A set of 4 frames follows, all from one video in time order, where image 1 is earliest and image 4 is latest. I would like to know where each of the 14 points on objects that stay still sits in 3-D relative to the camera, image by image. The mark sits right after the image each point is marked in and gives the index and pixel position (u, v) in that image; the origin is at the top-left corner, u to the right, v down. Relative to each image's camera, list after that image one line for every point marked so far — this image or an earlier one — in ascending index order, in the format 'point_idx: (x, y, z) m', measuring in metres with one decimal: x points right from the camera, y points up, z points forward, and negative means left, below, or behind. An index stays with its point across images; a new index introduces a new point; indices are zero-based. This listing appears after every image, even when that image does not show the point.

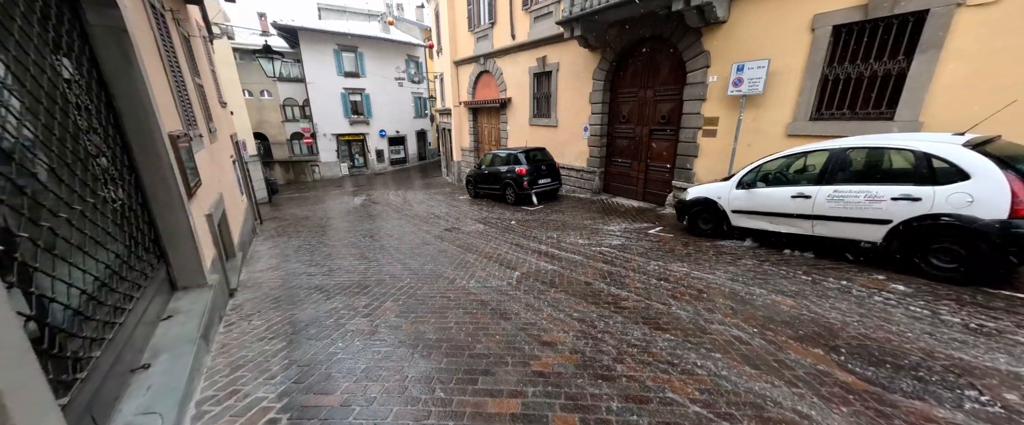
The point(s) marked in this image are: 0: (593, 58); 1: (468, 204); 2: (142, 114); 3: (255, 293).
0: (+2.4, +4.5, +9.5) m
1: (-1.6, +0.3, +11.9) m
2: (-3.1, +0.8, +2.8) m
3: (-3.5, -1.1, +4.4) m
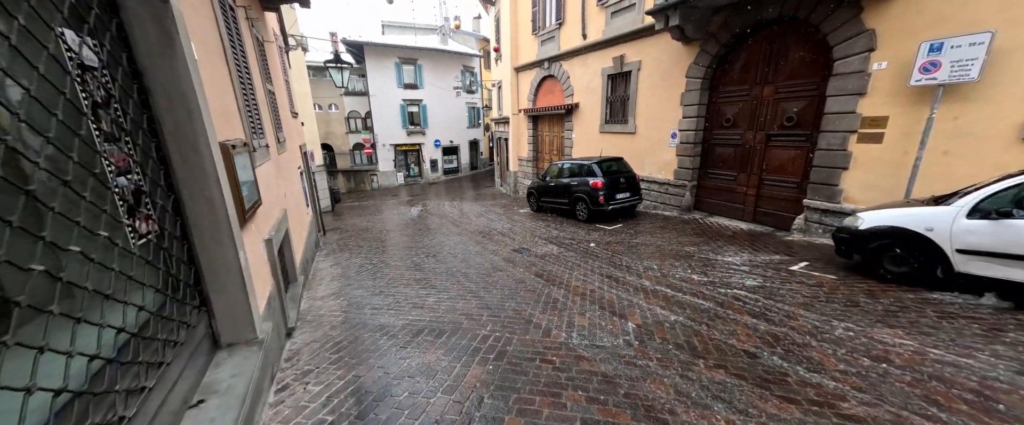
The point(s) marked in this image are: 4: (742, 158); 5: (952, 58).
0: (+4.4, +4.0, +8.0) m
1: (+0.6, -0.2, +10.8) m
2: (-2.1, +0.6, +2.1) m
3: (-2.3, -1.4, +3.7) m
4: (+5.3, +1.3, +7.5) m
5: (+6.0, +2.1, +4.4) m
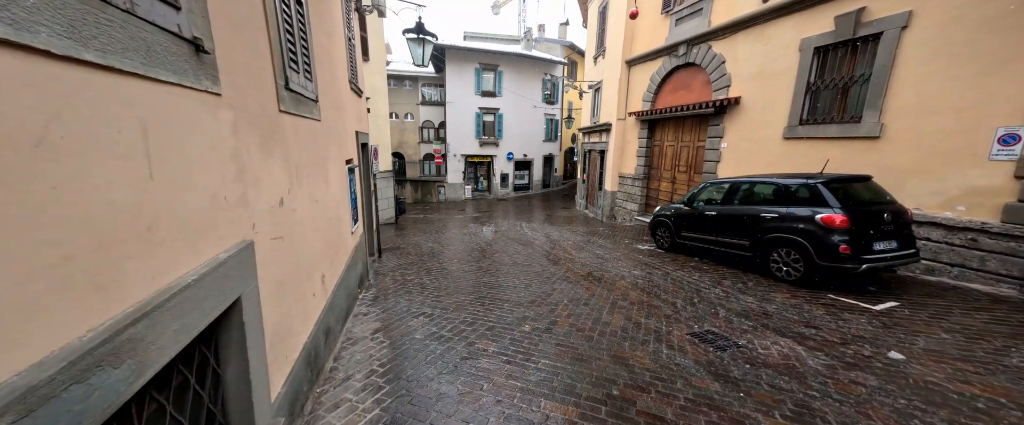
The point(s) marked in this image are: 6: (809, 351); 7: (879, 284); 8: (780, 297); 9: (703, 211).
0: (+7.0, +2.9, +3.9) m
1: (+3.5, -1.1, +7.1) m
2: (-0.6, +0.5, -1.0) m
3: (-0.7, -1.6, +0.5) m
4: (+7.6, +0.2, +3.1) m
5: (+7.8, +1.2, 0.0) m
6: (+3.2, -1.5, +3.5) m
7: (+5.9, -1.2, +5.2) m
8: (+4.0, -1.3, +4.9) m
9: (+4.1, +0.1, +7.0) m
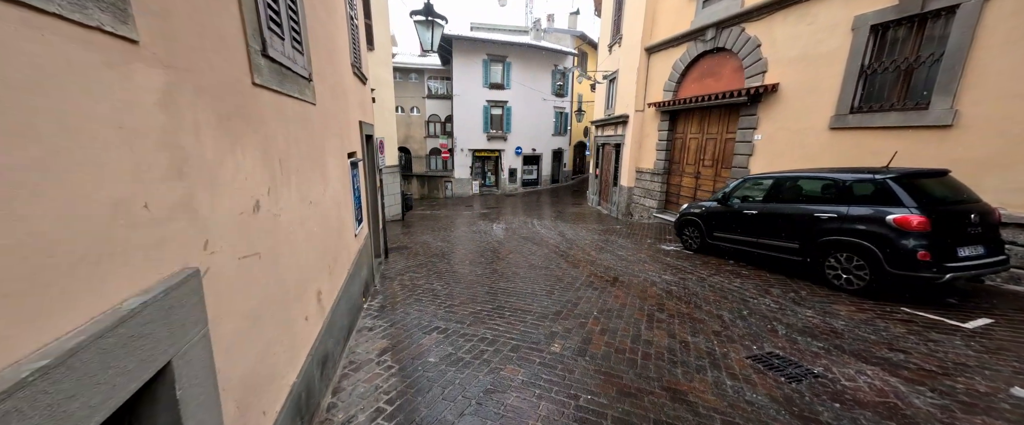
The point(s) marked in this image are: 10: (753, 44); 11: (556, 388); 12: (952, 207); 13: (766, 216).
0: (+7.3, +2.9, +3.2) m
1: (+3.8, -1.1, +6.5) m
2: (-0.4, +0.4, -1.6) m
3: (-0.4, -1.6, 0.0) m
4: (+7.9, +0.2, +2.4) m
5: (+8.1, +1.1, -0.8) m
6: (+3.5, -1.5, +2.8) m
7: (+6.2, -1.2, +4.5) m
8: (+4.4, -1.3, +4.2) m
9: (+4.5, +0.1, +6.4) m
10: (+6.1, +4.2, +8.1) m
11: (+0.4, -1.5, +2.8) m
12: (+5.7, +0.1, +4.2) m
13: (+4.6, -0.1, +5.9) m
